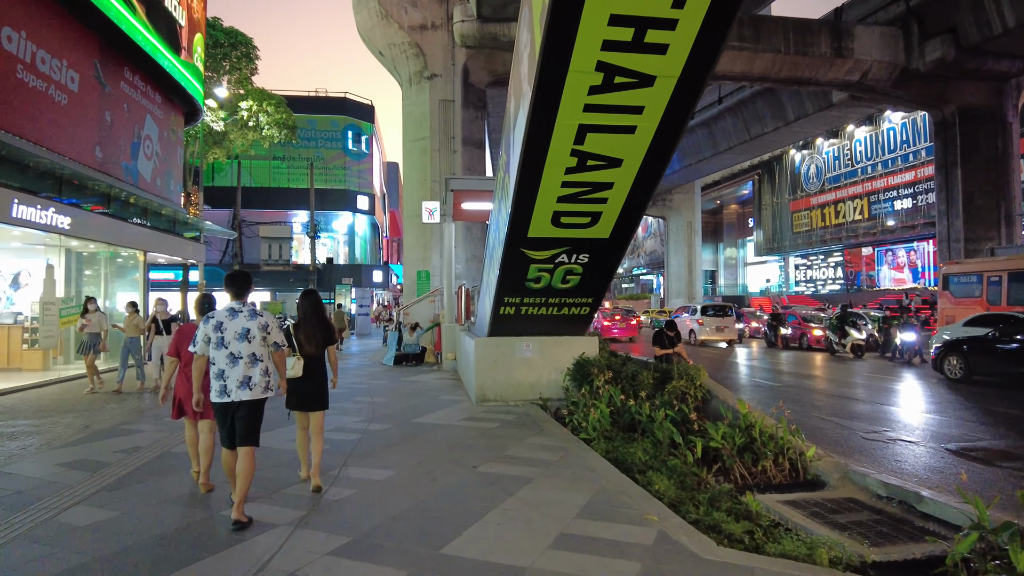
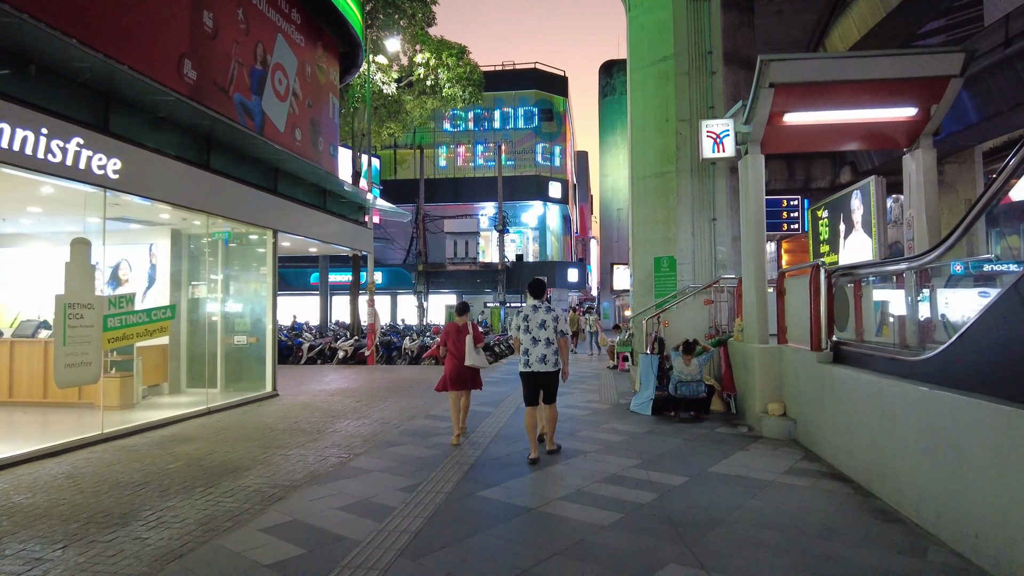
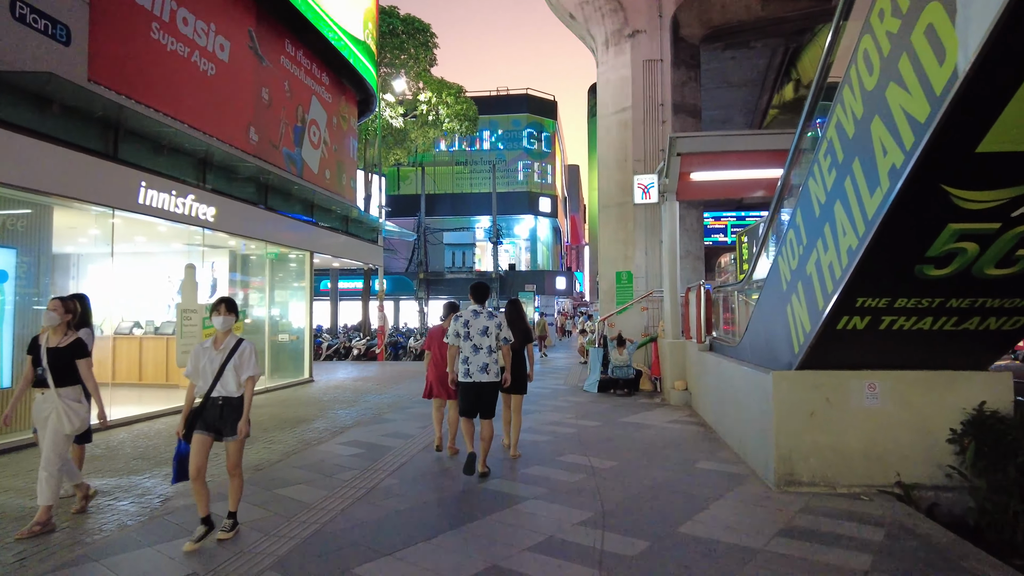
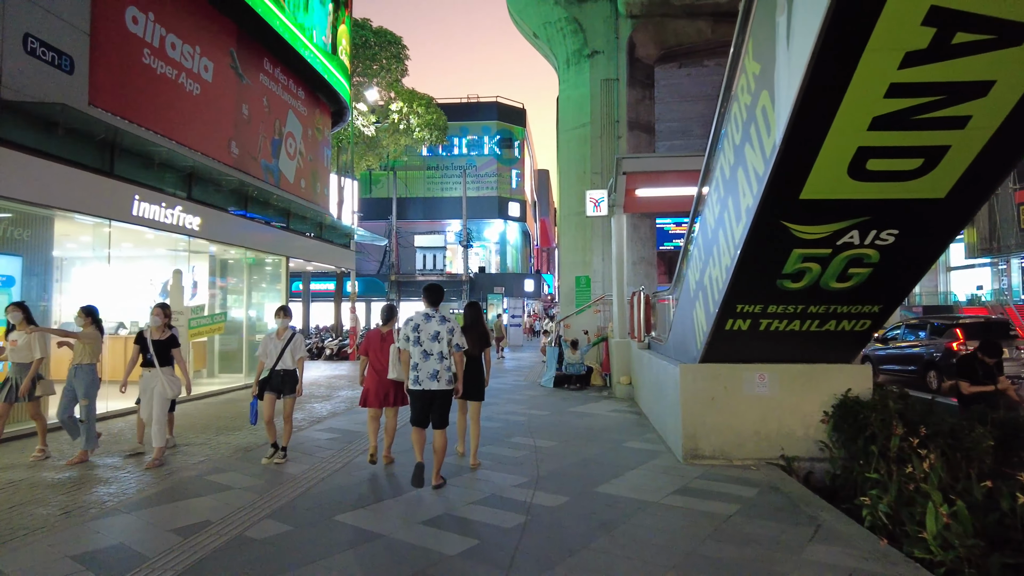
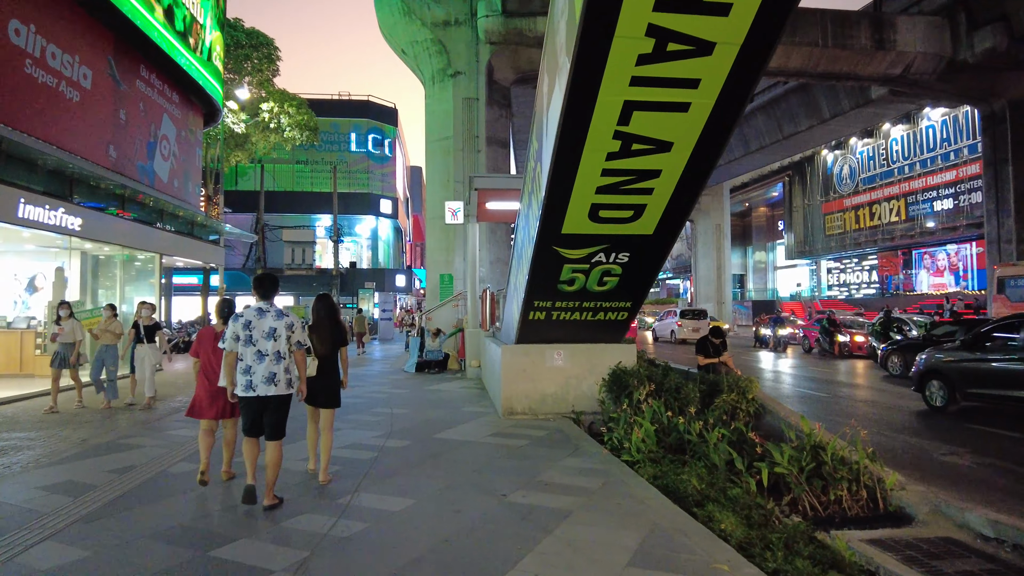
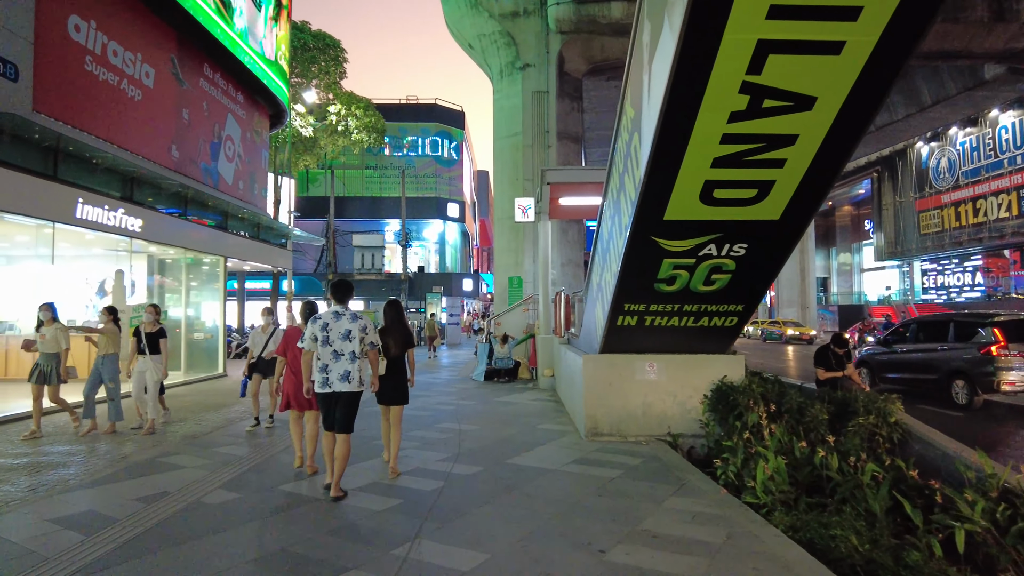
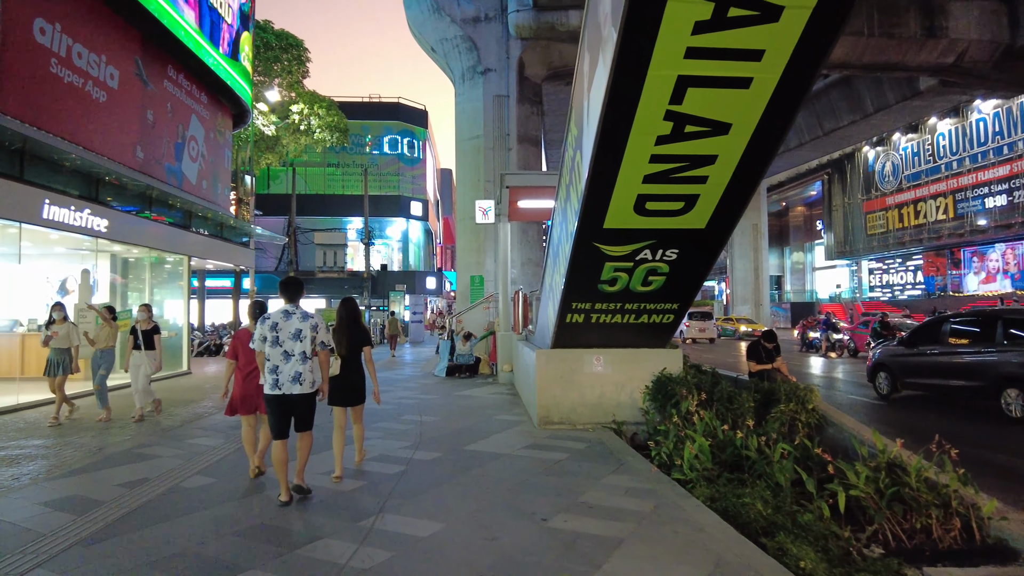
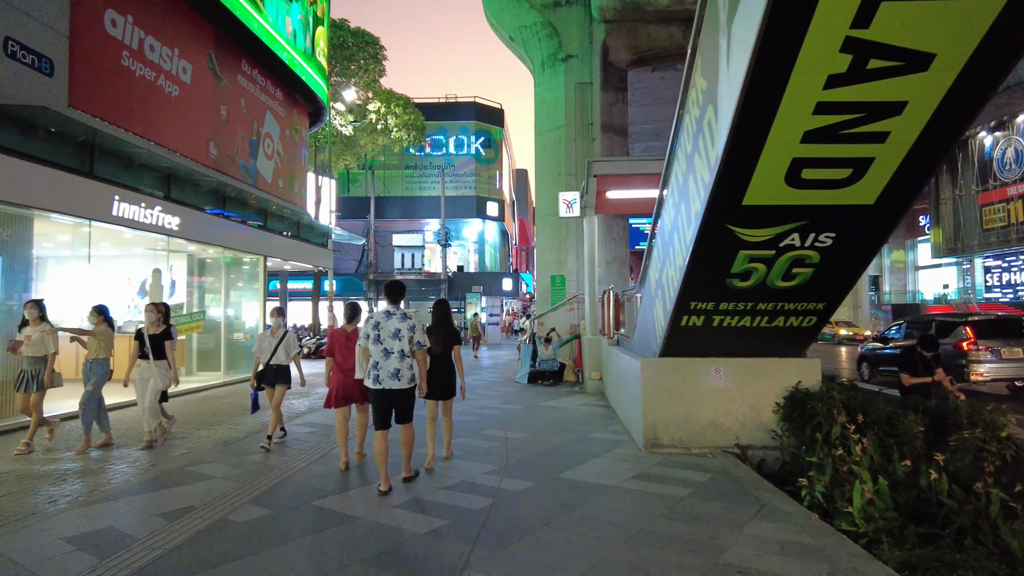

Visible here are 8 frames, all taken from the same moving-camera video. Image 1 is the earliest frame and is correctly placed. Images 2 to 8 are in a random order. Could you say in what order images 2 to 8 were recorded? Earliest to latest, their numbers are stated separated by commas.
5, 7, 6, 8, 4, 3, 2
